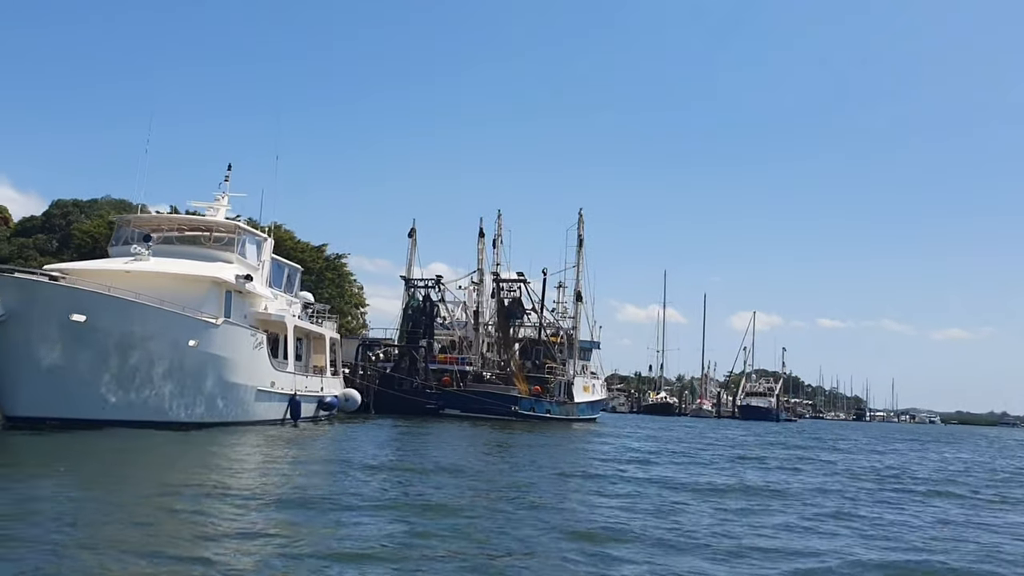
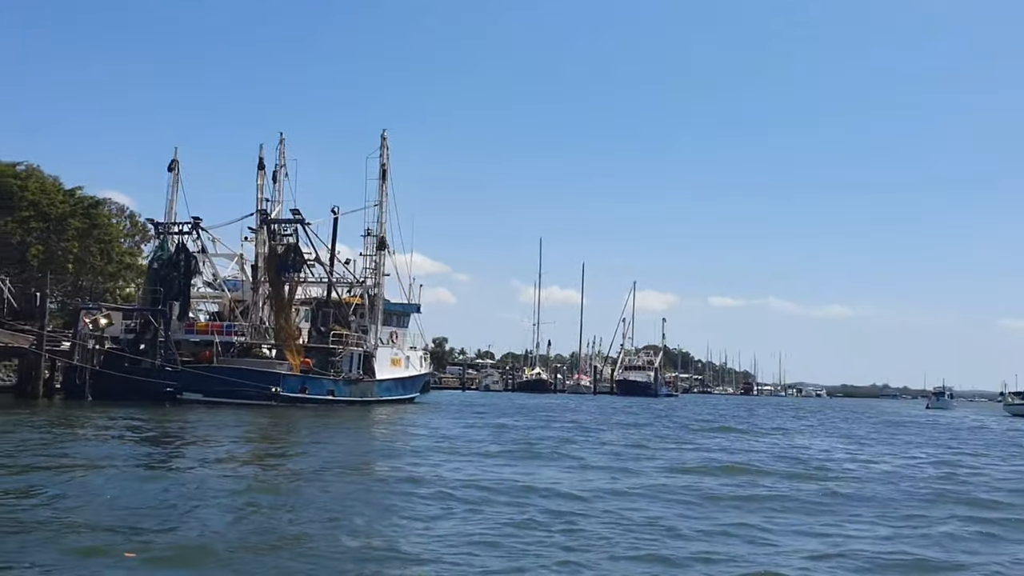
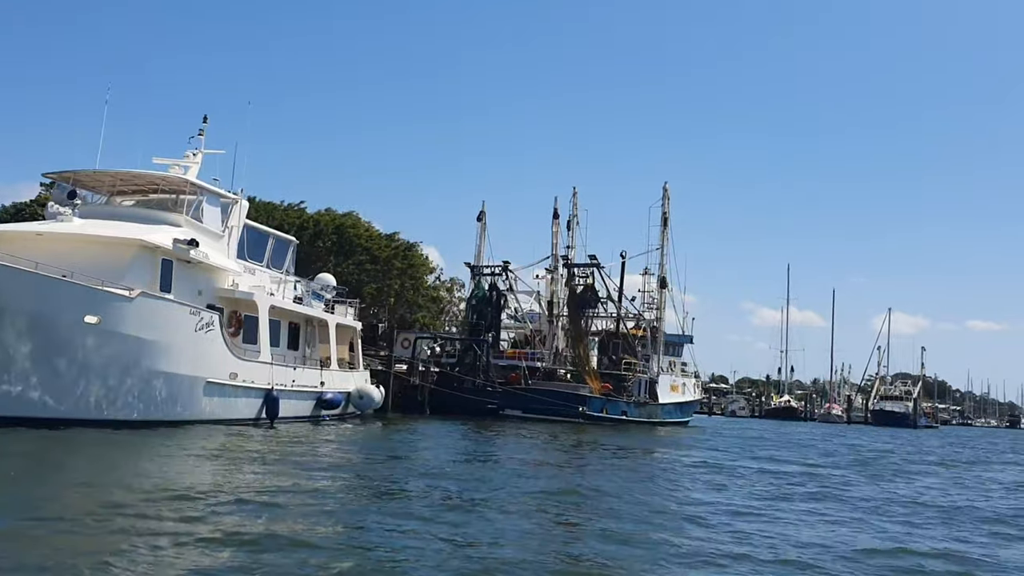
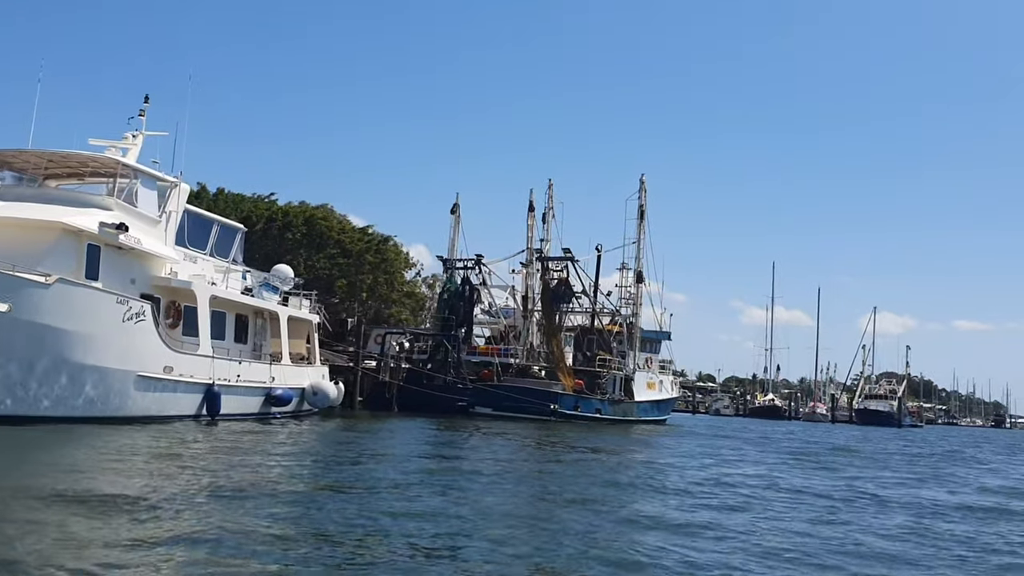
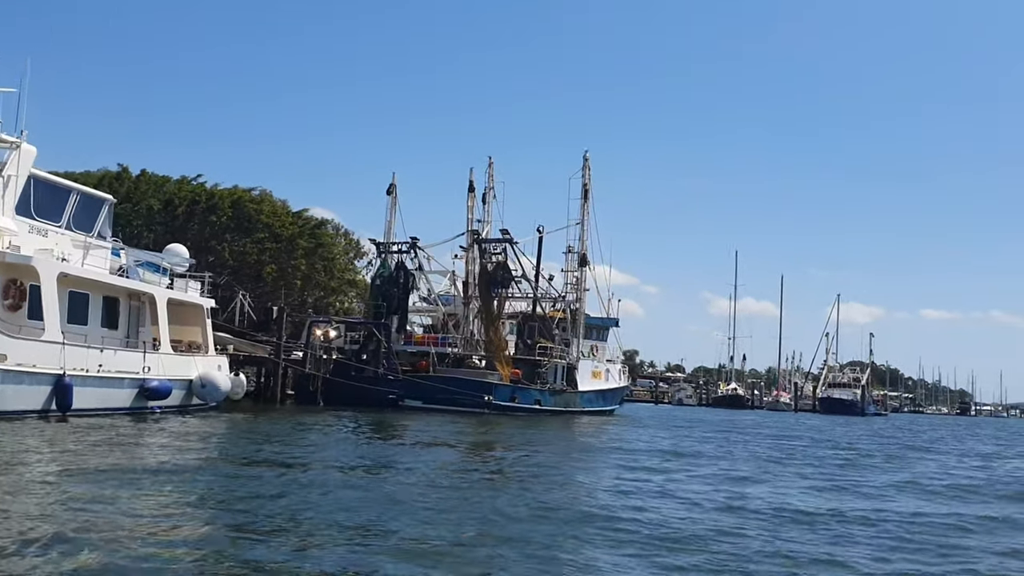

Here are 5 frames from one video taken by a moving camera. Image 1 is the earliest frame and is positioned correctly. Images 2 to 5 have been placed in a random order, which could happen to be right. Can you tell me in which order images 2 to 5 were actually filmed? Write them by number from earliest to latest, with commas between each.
3, 4, 5, 2
